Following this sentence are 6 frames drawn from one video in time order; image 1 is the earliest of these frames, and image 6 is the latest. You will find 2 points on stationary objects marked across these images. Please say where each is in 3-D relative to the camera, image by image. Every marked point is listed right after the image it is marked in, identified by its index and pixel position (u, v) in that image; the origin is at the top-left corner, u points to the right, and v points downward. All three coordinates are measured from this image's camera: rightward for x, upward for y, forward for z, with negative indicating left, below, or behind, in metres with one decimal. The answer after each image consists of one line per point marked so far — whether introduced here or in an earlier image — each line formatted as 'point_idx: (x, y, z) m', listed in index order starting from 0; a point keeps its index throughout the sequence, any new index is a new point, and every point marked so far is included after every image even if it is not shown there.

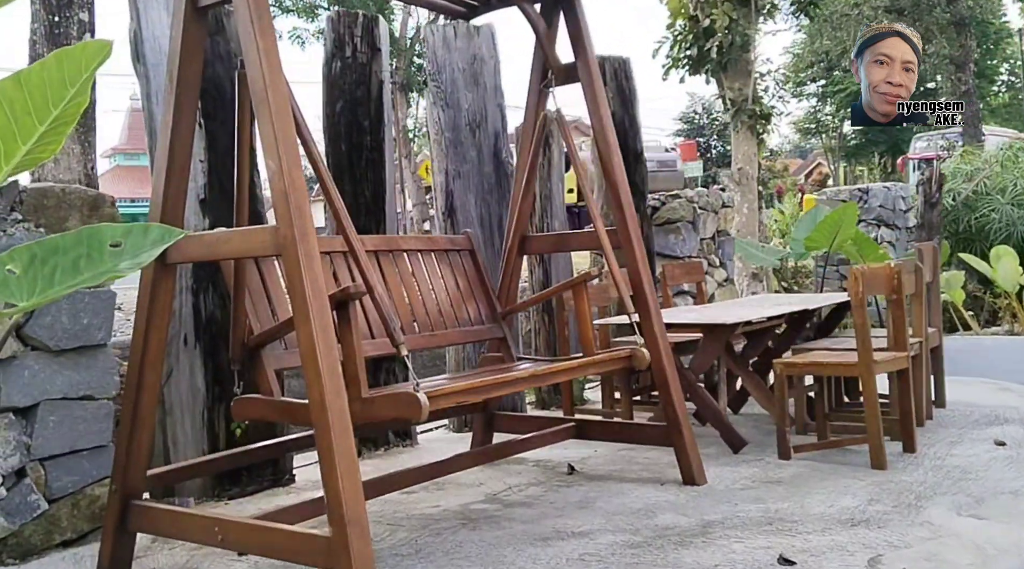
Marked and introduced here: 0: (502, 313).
0: (0.0, -0.1, +4.1) m
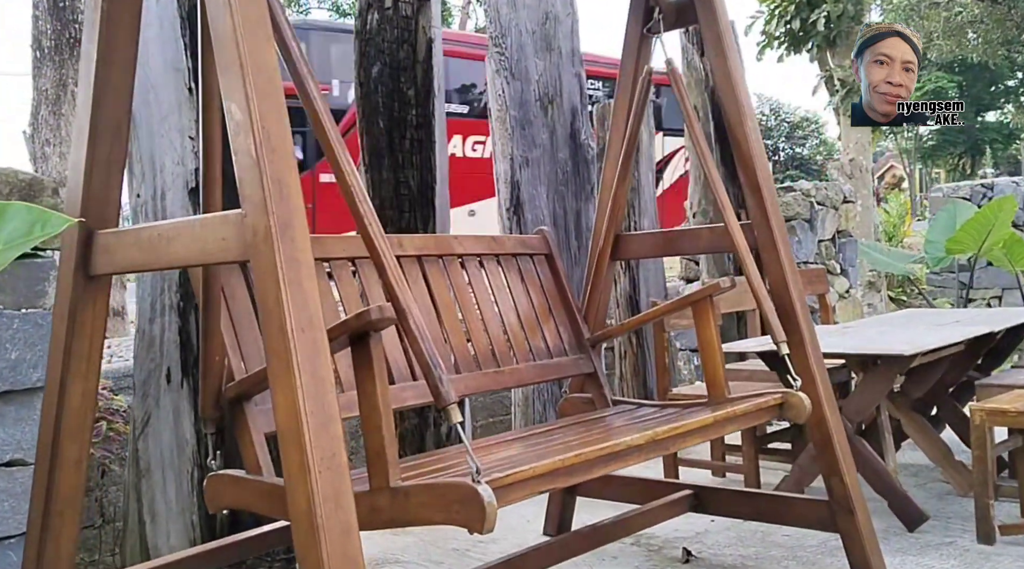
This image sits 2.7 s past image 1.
0: (+0.2, -0.2, +3.1) m
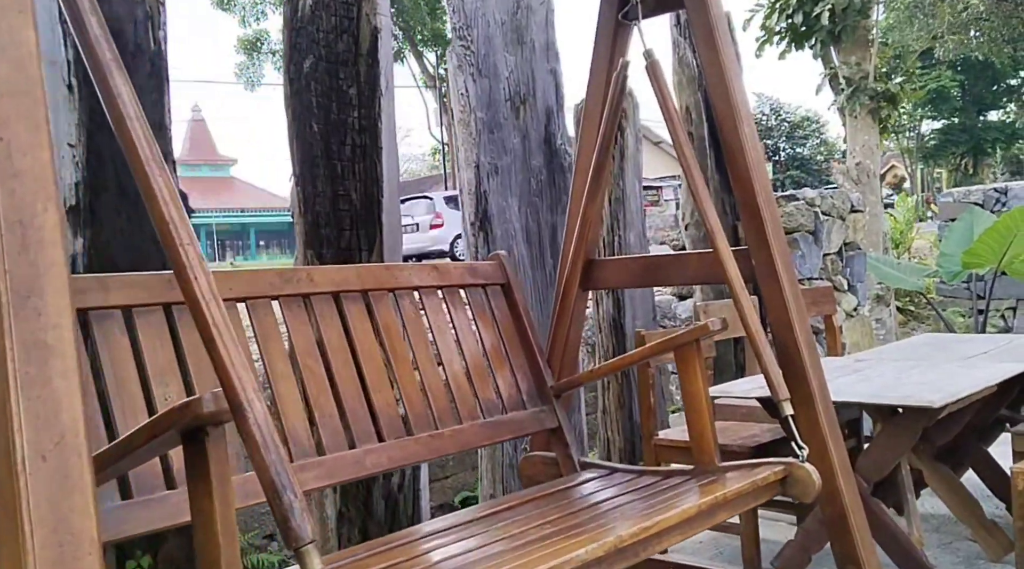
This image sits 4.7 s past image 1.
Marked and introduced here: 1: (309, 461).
0: (+0.1, -0.3, +2.6) m
1: (-0.4, -0.3, +1.9) m
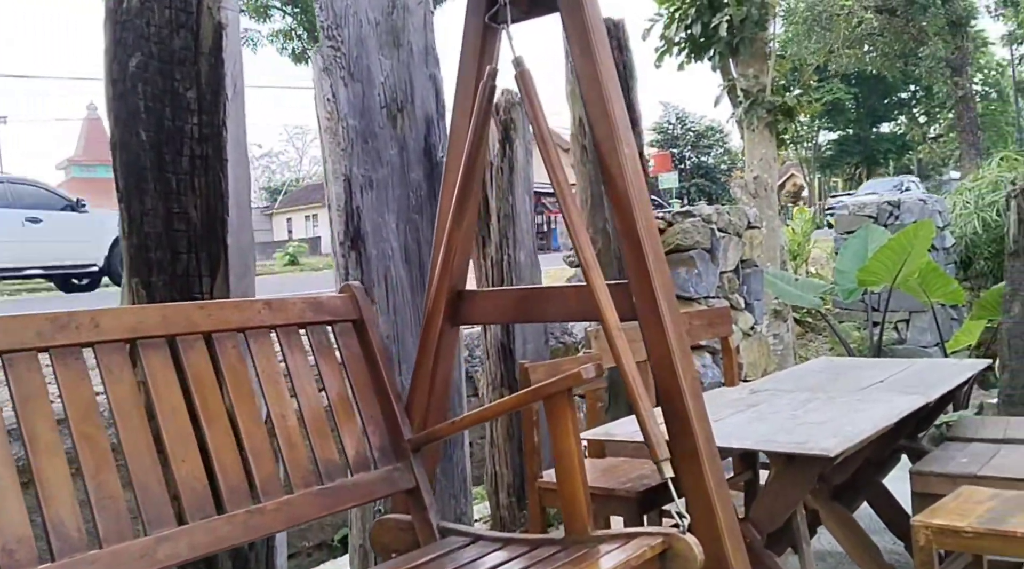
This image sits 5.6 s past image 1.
0: (-0.2, -0.3, +2.3) m
1: (-0.6, -0.4, +1.6) m
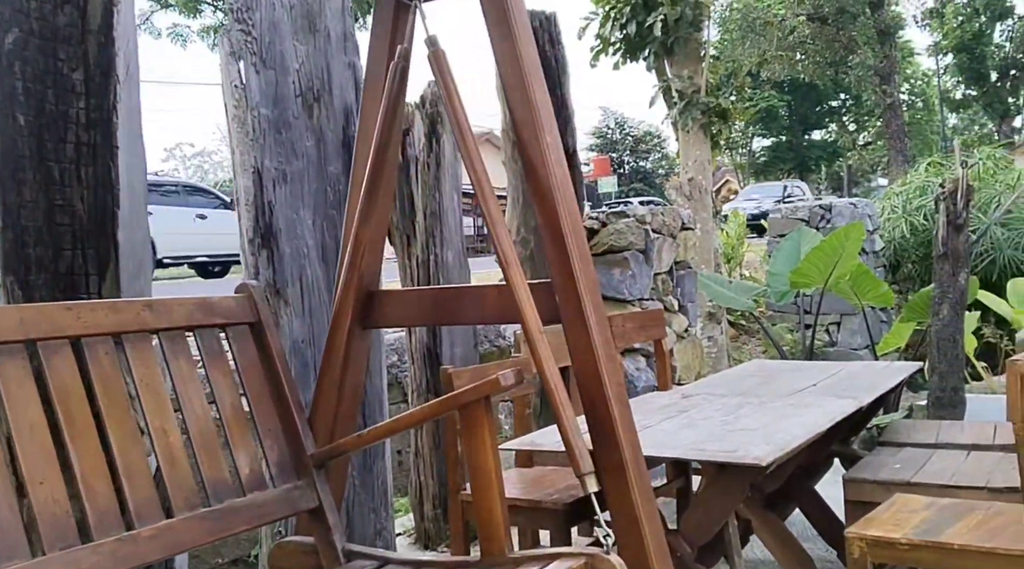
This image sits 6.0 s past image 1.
0: (-0.4, -0.3, +2.1) m
1: (-0.7, -0.4, +1.4) m
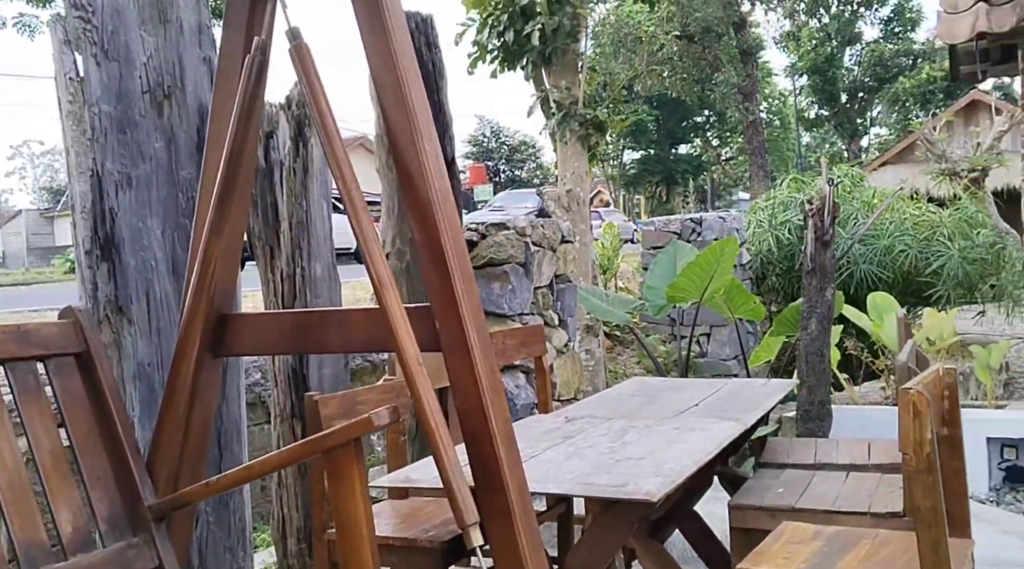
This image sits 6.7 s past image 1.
0: (-0.6, -0.4, +1.8) m
1: (-0.8, -0.4, +1.1) m
